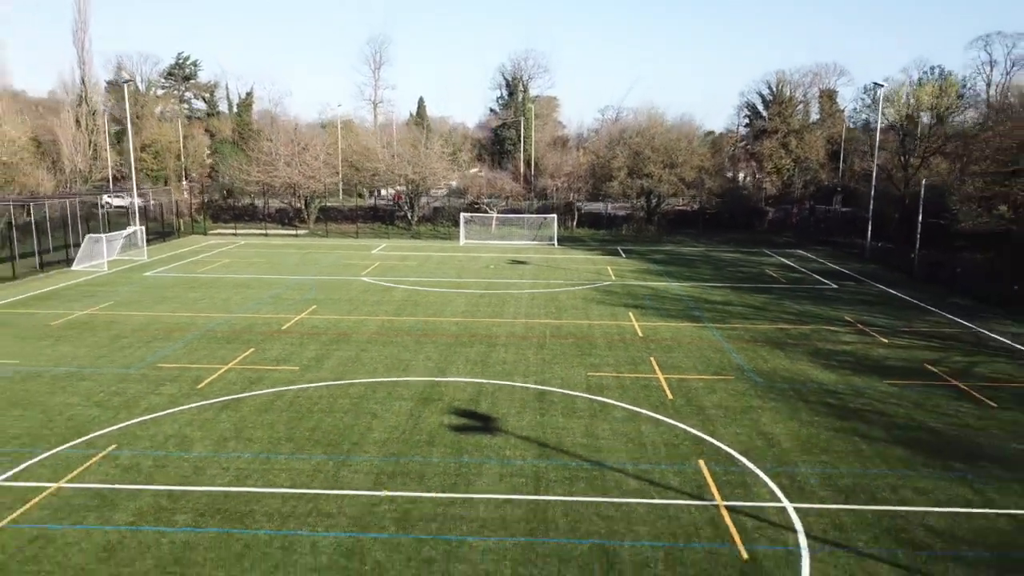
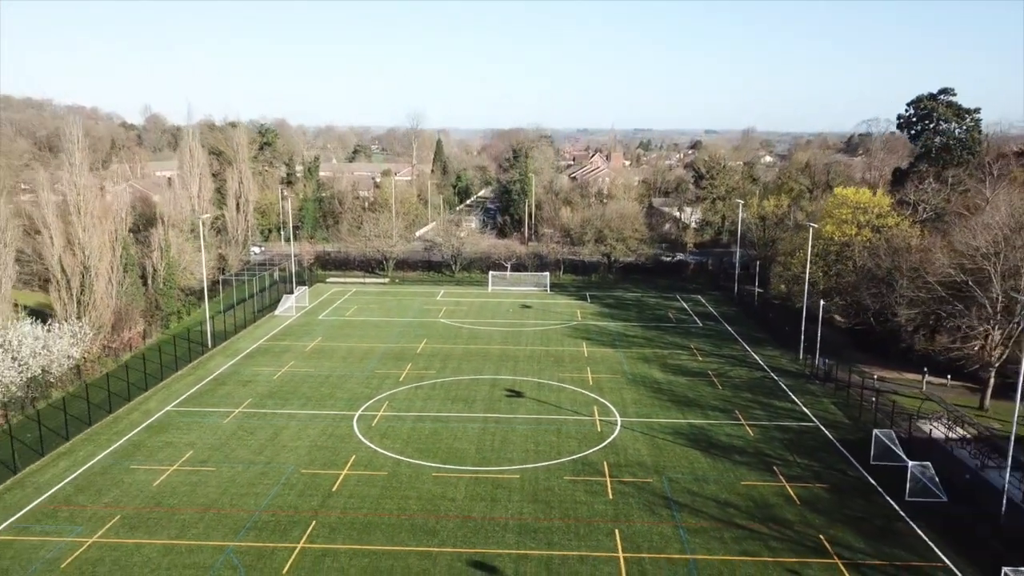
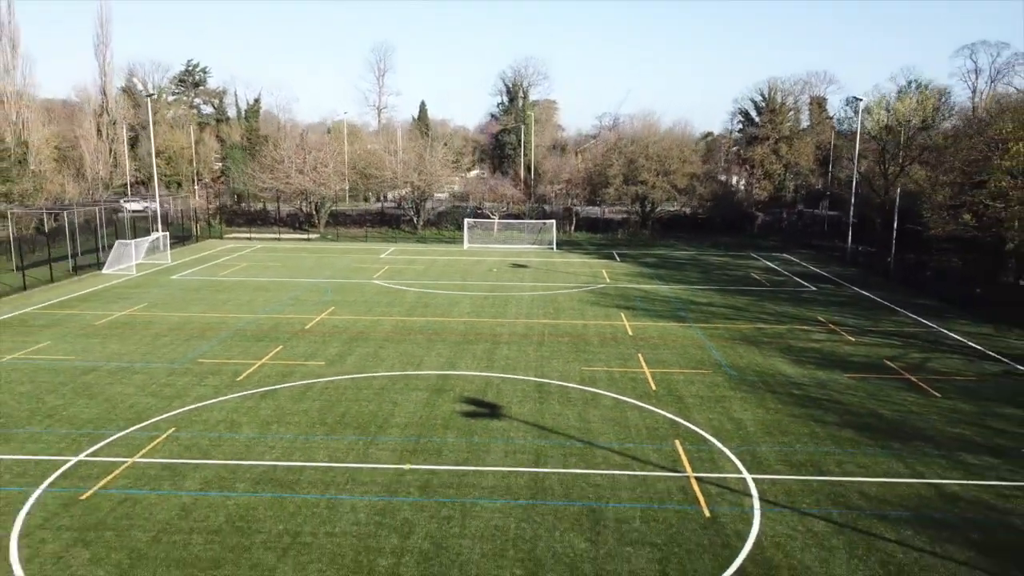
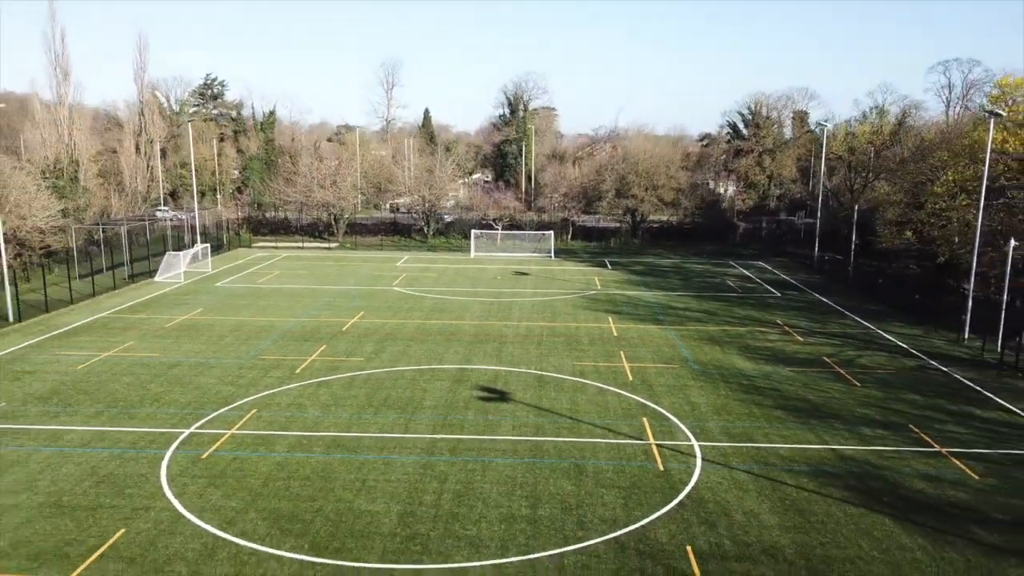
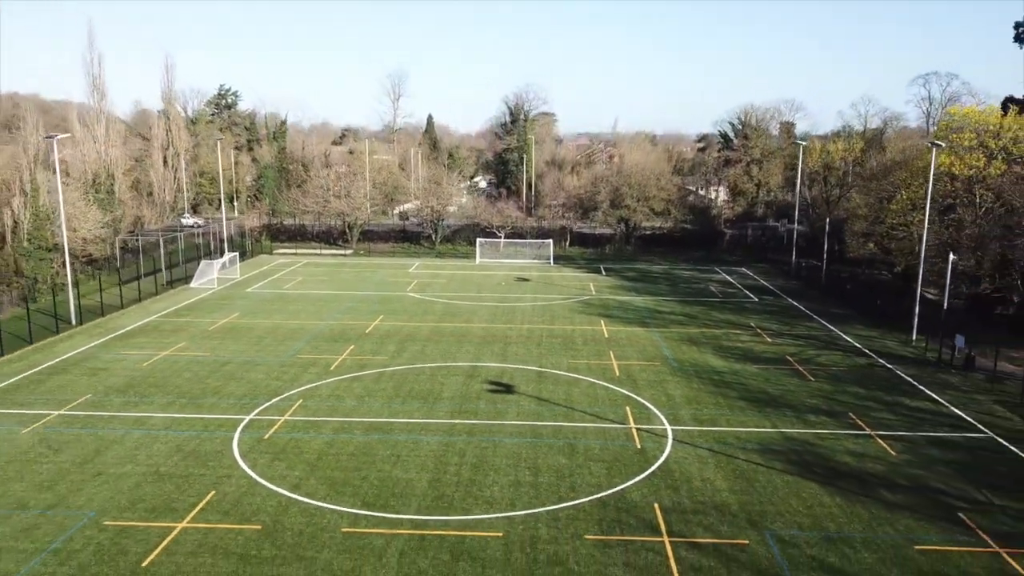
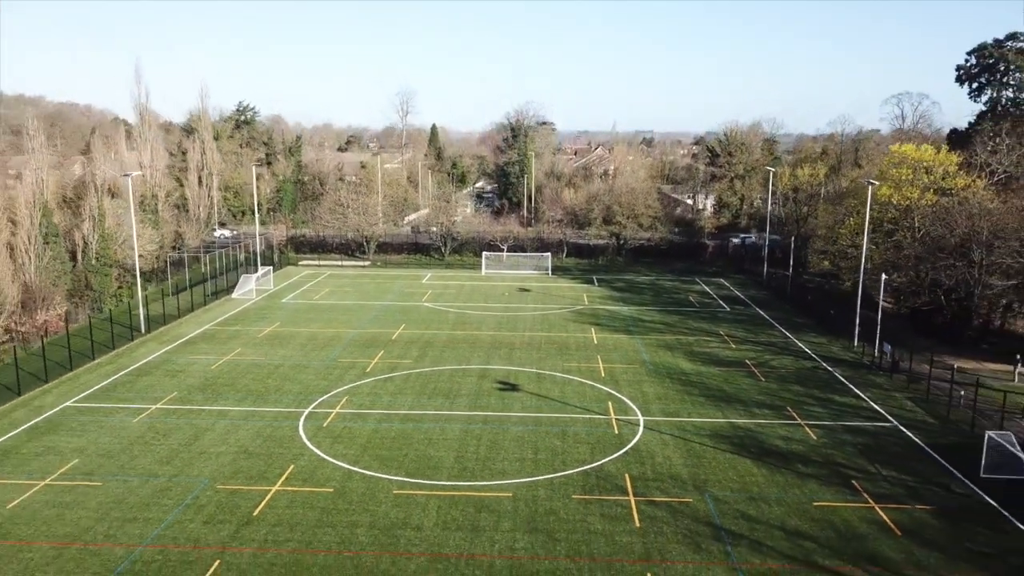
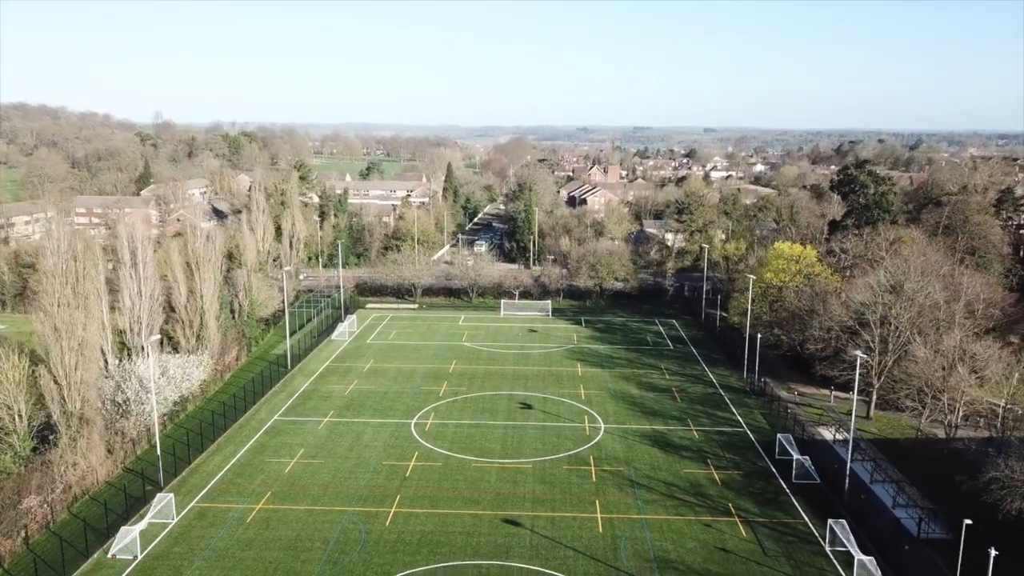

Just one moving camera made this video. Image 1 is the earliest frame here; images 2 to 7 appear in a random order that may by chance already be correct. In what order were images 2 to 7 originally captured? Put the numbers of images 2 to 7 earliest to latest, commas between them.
3, 4, 5, 6, 2, 7
